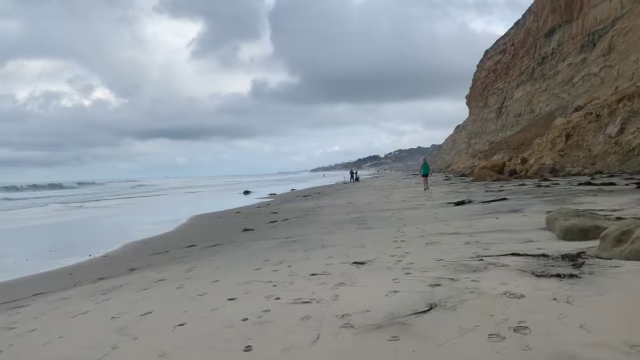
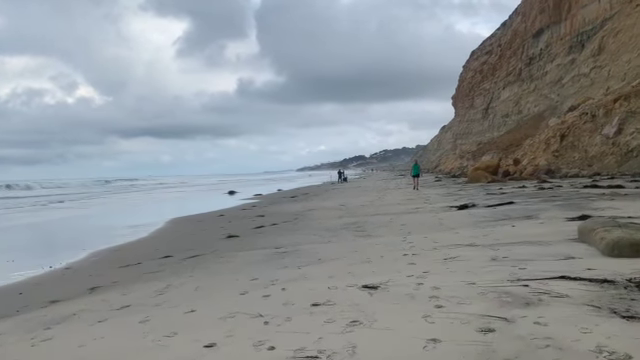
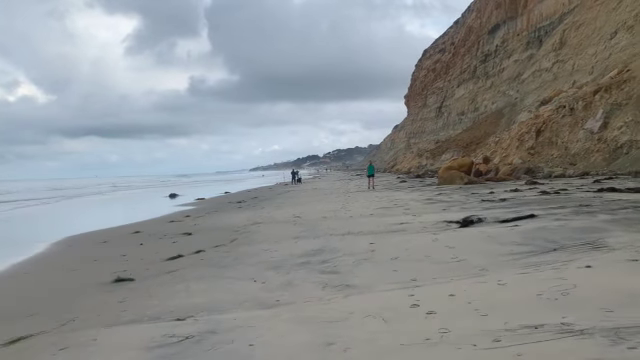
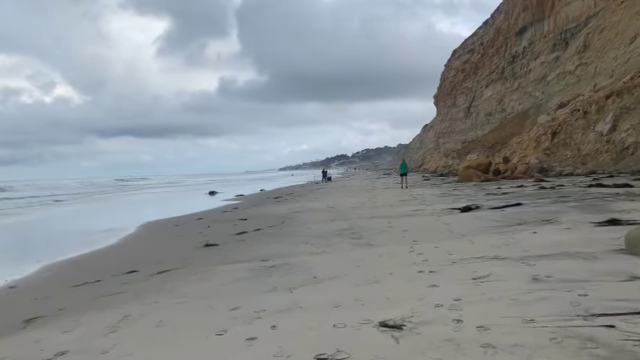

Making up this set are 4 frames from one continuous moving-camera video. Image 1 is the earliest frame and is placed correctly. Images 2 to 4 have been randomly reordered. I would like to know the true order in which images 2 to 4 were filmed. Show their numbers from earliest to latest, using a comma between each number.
2, 4, 3
